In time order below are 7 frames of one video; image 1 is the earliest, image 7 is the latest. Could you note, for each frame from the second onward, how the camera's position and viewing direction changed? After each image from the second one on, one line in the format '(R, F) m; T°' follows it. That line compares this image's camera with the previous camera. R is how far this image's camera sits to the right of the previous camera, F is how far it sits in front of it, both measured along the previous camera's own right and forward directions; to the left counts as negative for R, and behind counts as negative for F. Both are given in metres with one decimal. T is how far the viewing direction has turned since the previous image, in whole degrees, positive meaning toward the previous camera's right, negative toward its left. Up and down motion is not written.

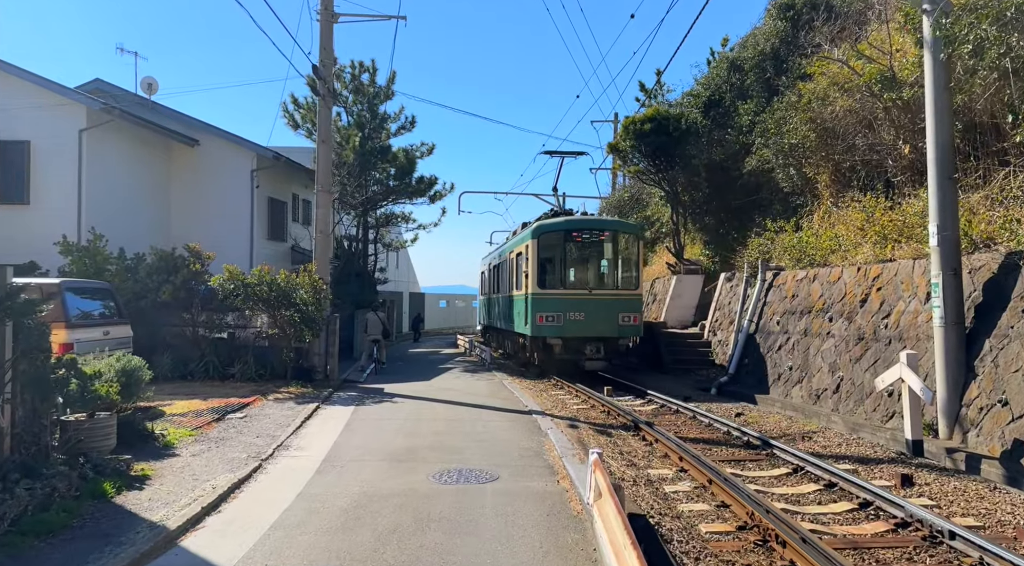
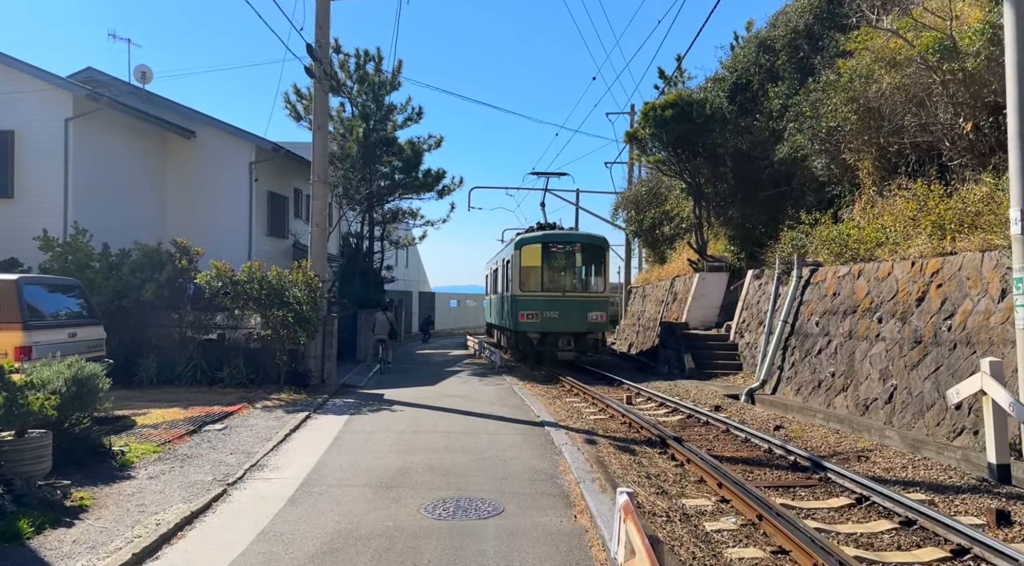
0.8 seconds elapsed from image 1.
(0.0, +1.2) m; -1°
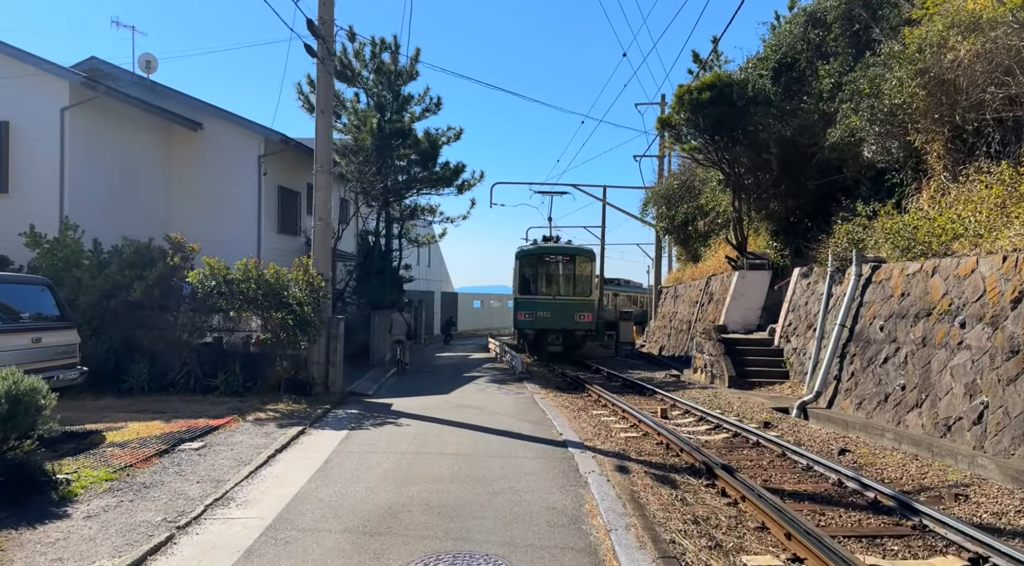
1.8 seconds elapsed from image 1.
(+0.1, +1.3) m; -2°
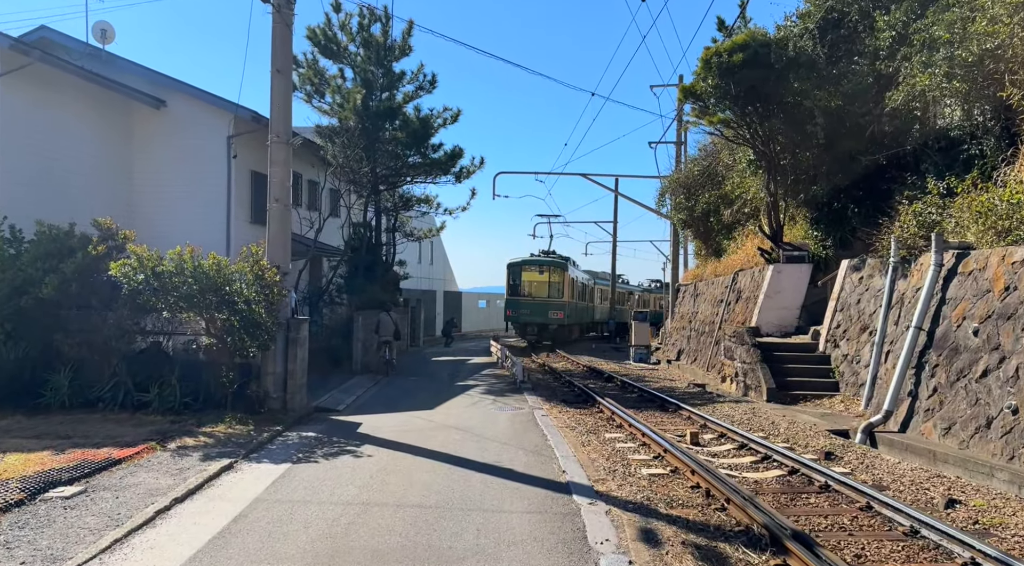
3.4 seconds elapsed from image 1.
(+0.2, +2.3) m; -1°
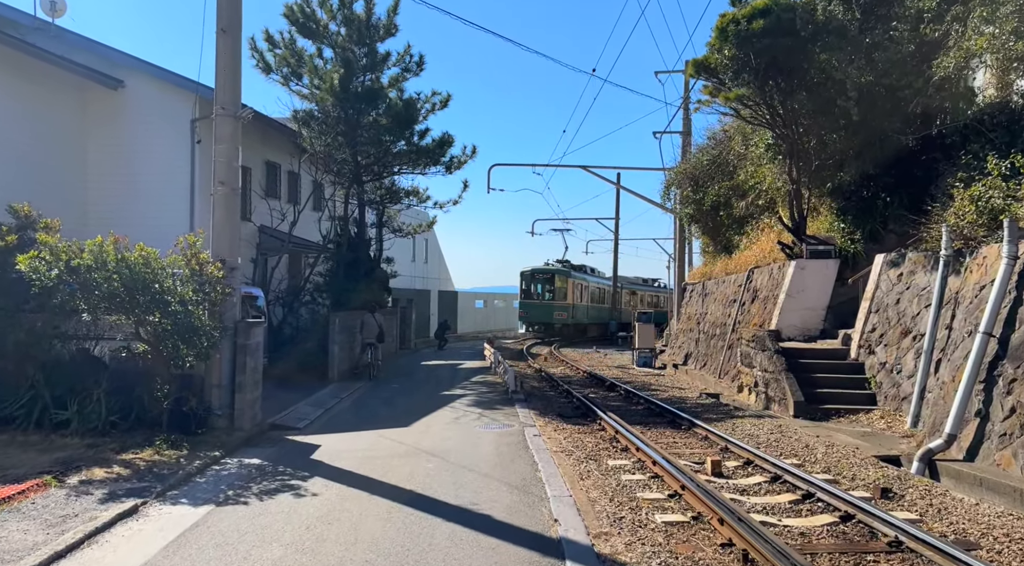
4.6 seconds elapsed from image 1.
(+0.2, +1.6) m; 0°
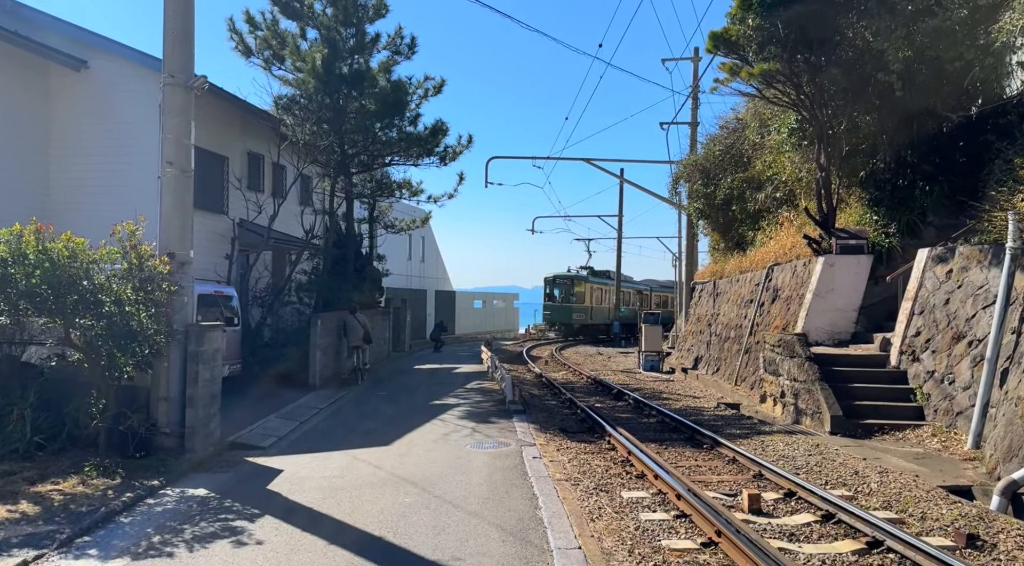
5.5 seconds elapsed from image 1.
(0.0, +1.3) m; 0°
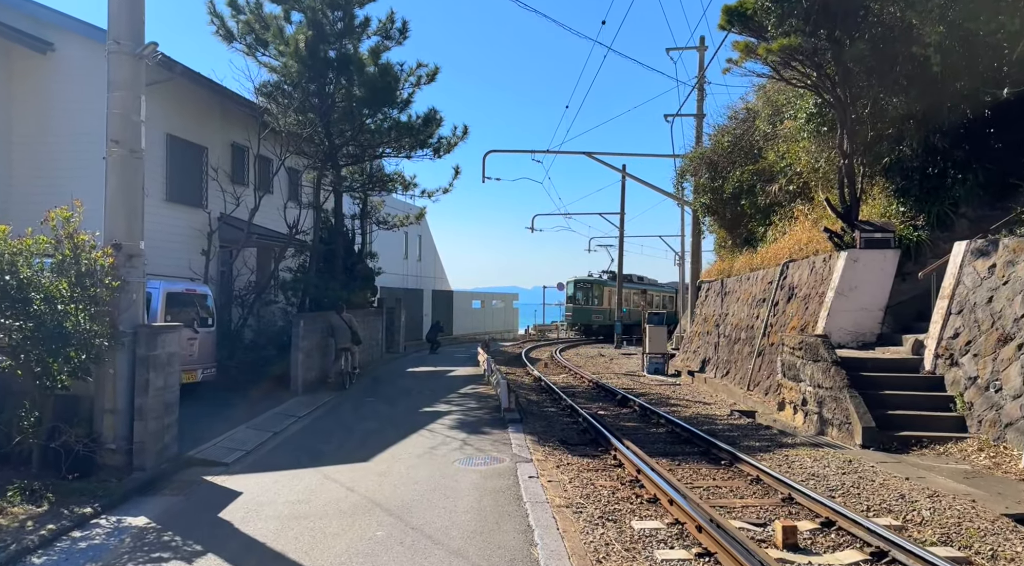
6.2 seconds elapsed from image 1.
(+0.1, +1.0) m; 0°
